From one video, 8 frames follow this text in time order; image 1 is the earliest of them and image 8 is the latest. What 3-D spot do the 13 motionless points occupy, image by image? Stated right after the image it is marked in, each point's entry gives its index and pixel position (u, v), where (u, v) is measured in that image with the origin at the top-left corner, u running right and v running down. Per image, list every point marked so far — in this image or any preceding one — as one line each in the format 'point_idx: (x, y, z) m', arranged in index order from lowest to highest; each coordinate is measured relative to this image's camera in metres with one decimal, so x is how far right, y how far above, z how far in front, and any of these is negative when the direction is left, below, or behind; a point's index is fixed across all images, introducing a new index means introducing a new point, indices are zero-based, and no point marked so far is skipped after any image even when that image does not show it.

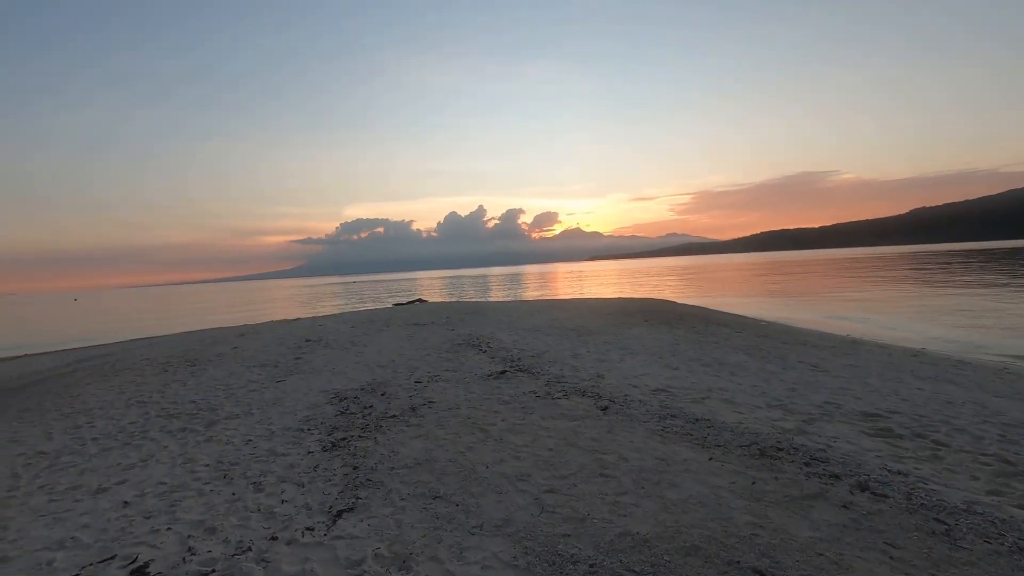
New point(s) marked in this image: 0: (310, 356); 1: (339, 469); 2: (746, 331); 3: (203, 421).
0: (-4.8, -1.6, +12.9) m
1: (-1.7, -1.8, +5.3) m
2: (+7.8, -1.4, +18.0) m
3: (-4.5, -1.9, +7.8) m
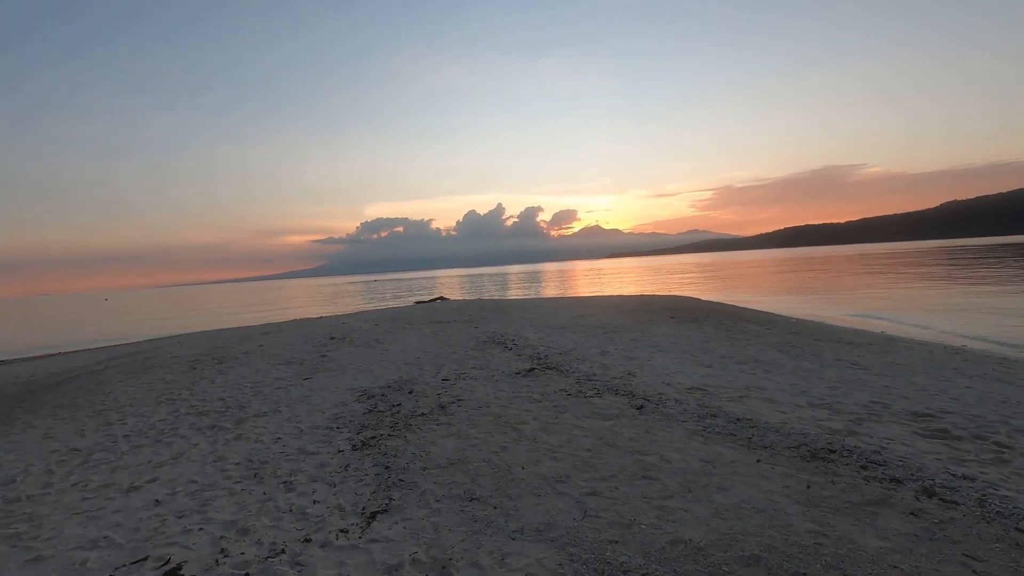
0: (-4.2, -1.6, +12.9) m
1: (-1.4, -1.8, +5.2) m
2: (+8.6, -1.3, +17.5) m
3: (-4.0, -1.9, +7.8) m
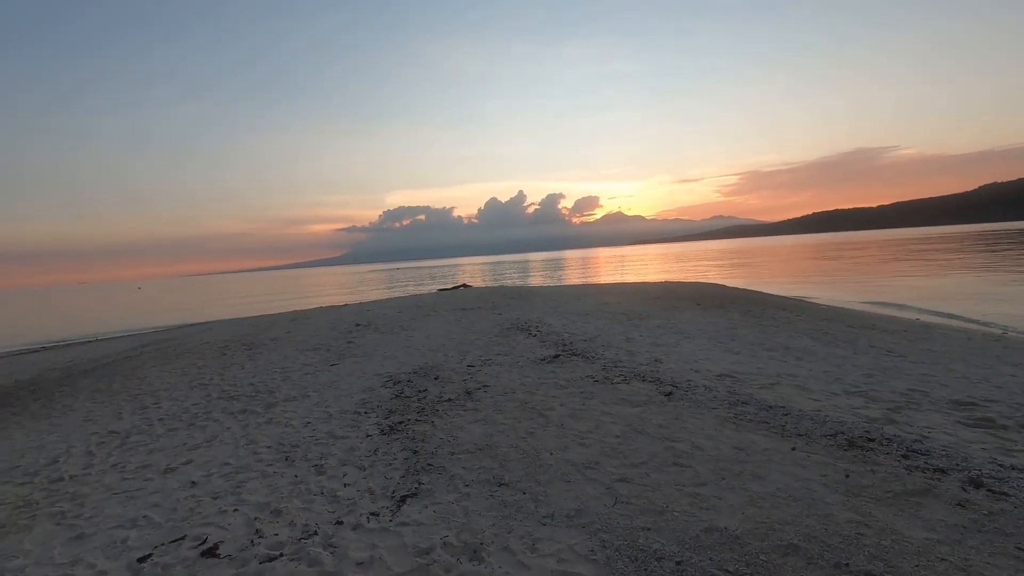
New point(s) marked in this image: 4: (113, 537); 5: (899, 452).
0: (-3.7, -1.3, +13.0) m
1: (-1.1, -1.6, +5.2) m
2: (+9.4, -0.8, +17.1) m
3: (-3.7, -1.7, +7.9) m
4: (-3.0, -1.9, +4.0) m
5: (+3.2, -1.4, +4.5) m
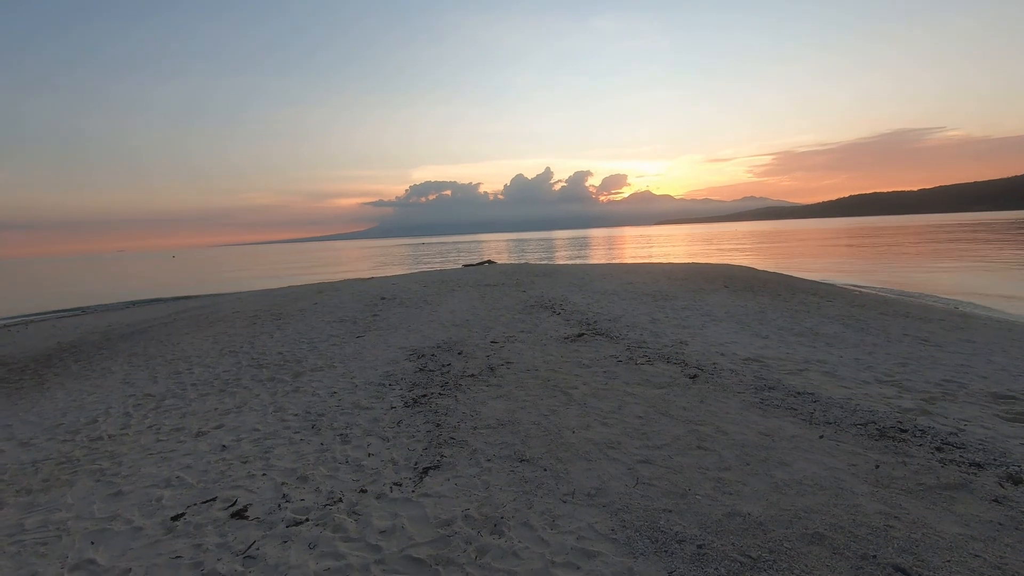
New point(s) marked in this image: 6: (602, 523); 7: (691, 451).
0: (-3.1, -0.6, +13.2) m
1: (-0.9, -1.4, +5.3) m
2: (+10.1, -0.4, +16.7) m
3: (-3.3, -1.3, +8.1) m
4: (-2.8, -1.6, +4.2) m
5: (+3.4, -1.3, +4.3) m
6: (+0.6, -1.5, +3.4) m
7: (+1.4, -1.3, +4.3) m
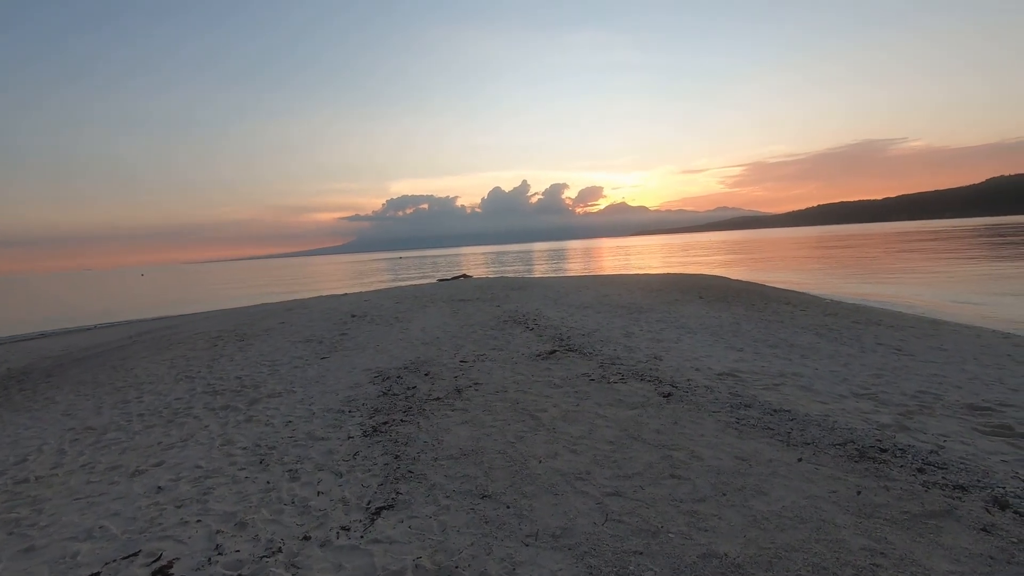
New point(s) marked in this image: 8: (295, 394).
0: (-3.7, -1.1, +12.7) m
1: (-1.2, -1.6, +4.9) m
2: (+9.3, -0.7, +16.7) m
3: (-3.8, -1.6, +7.6) m
4: (-3.1, -1.8, +3.7) m
5: (+3.1, -1.4, +4.1) m
6: (+0.3, -1.6, +3.1) m
7: (+1.1, -1.4, +4.0) m
8: (-3.1, -1.5, +7.6) m
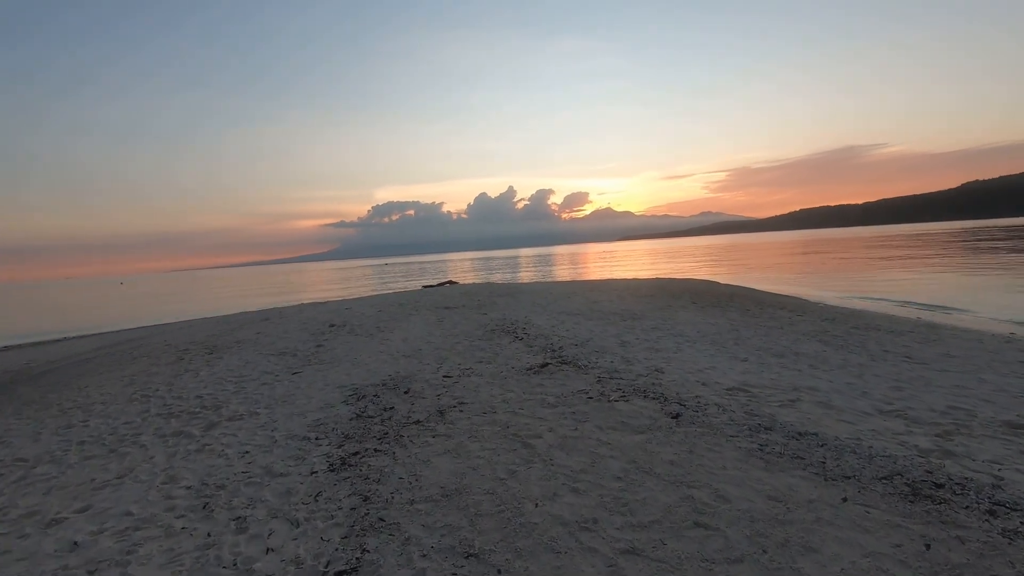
0: (-4.0, -1.2, +11.9) m
1: (-1.3, -1.6, +4.2) m
2: (+8.9, -0.8, +16.2) m
3: (-3.9, -1.7, +6.8) m
4: (-3.1, -1.9, +2.9) m
5: (+3.0, -1.4, +3.5) m
6: (+0.3, -1.7, +2.3) m
7: (+1.1, -1.5, +3.3) m
8: (-3.2, -1.6, +6.8) m
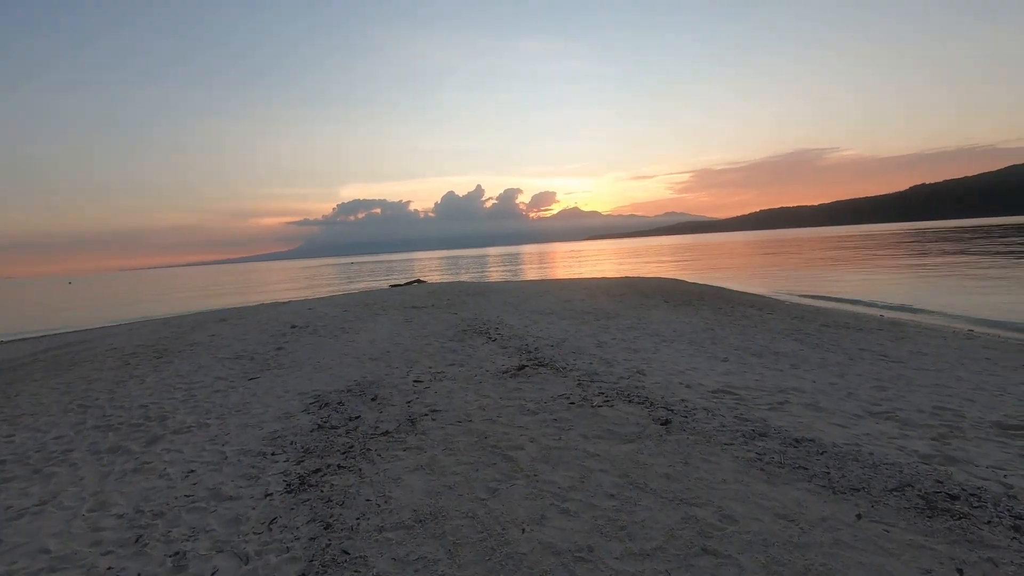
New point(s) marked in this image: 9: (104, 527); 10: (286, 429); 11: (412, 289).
0: (-4.6, -1.2, +11.2) m
1: (-1.4, -1.6, +3.7) m
2: (+8.1, -0.7, +16.3) m
3: (-4.2, -1.7, +6.1) m
4: (-3.2, -1.9, +2.3) m
5: (+2.9, -1.4, +3.2) m
6: (+0.3, -1.6, +1.9) m
7: (+1.0, -1.5, +2.9) m
8: (-3.5, -1.6, +6.2) m
9: (-3.0, -1.7, +3.9) m
10: (-2.5, -1.5, +5.9) m
11: (-3.7, -0.1, +19.6) m
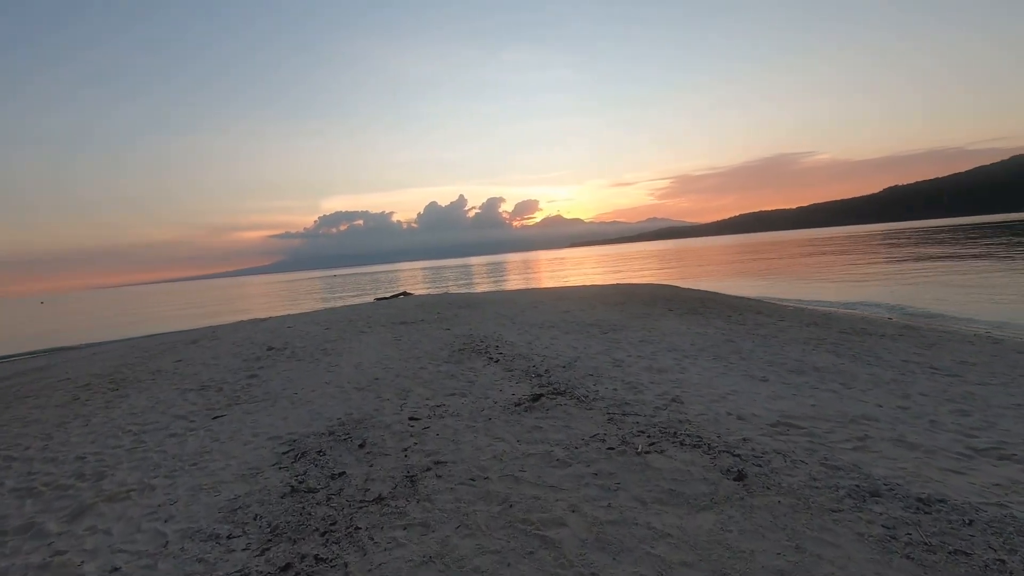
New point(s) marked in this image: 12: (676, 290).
0: (-4.5, -1.6, +9.9) m
1: (-1.1, -1.8, +2.4) m
2: (+8.0, -0.9, +15.4) m
3: (-4.0, -2.0, +4.8) m
4: (-2.8, -2.1, +1.0) m
5: (+3.2, -1.4, +2.1) m
6: (+0.6, -1.7, +0.7) m
7: (+1.3, -1.6, +1.8) m
8: (-3.3, -1.9, +4.9) m
9: (-2.7, -1.9, +2.7) m
10: (-2.2, -1.8, +4.6) m
11: (-3.9, -0.6, +18.3) m
12: (+6.1, -0.1, +19.6) m
